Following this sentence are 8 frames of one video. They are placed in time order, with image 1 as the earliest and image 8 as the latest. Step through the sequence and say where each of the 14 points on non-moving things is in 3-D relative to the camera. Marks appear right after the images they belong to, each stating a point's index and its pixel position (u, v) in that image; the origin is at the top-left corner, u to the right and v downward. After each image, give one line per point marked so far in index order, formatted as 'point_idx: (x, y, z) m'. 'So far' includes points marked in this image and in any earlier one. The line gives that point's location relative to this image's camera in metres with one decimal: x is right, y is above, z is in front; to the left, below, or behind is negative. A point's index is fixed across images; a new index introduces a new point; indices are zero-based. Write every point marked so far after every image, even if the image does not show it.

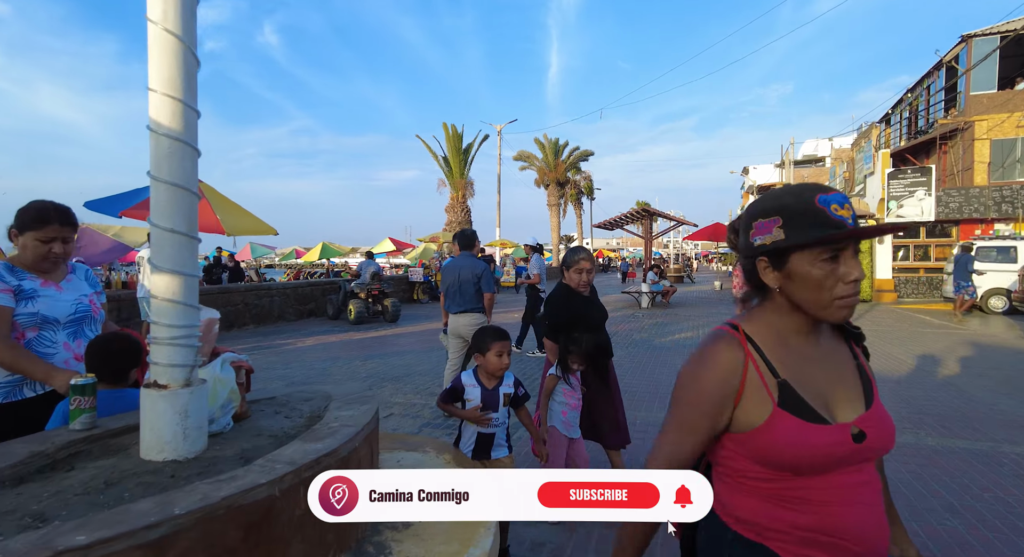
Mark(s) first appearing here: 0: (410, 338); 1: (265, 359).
0: (-1.9, -1.1, +9.9) m
1: (-3.4, -1.1, +7.4) m
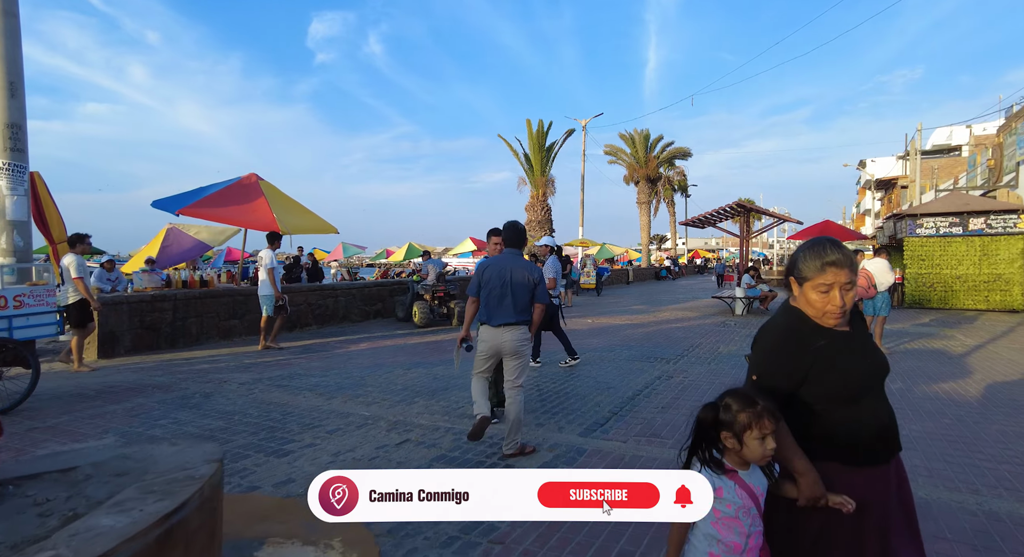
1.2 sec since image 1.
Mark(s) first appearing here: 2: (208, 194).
0: (-0.8, -1.2, +9.3) m
1: (-2.7, -1.1, +7.1) m
2: (-5.1, +1.4, +8.7) m
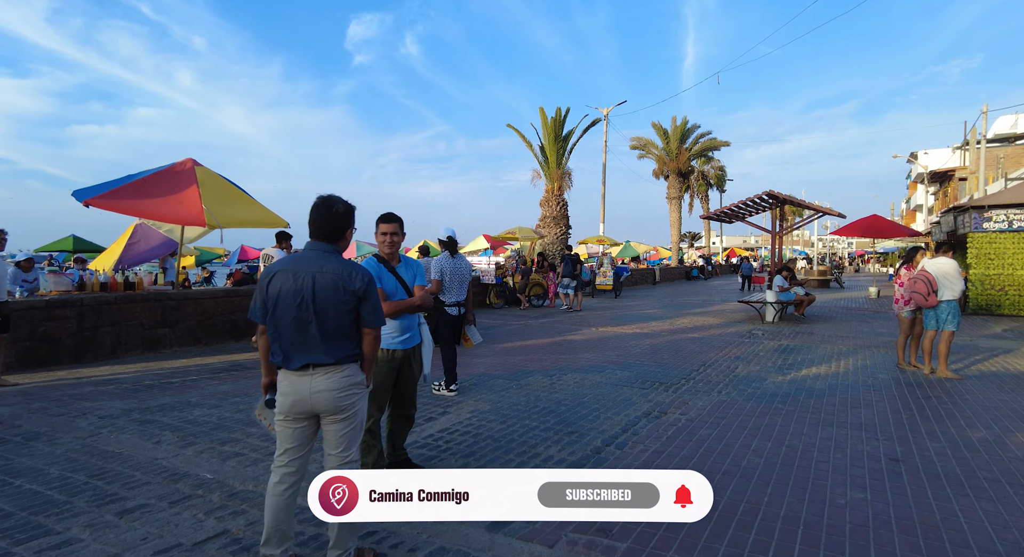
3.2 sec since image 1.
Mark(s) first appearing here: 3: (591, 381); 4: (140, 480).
0: (-1.2, -1.2, +7.9) m
1: (-3.2, -1.2, +5.8) m
2: (-5.5, +1.3, +7.5) m
3: (+1.0, -1.3, +6.6) m
4: (-2.4, -1.3, +3.4) m
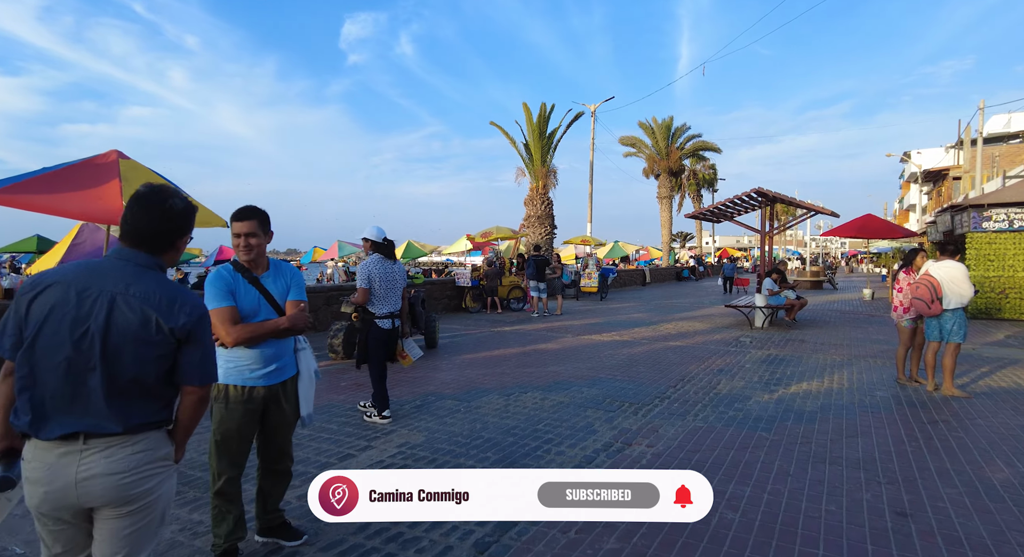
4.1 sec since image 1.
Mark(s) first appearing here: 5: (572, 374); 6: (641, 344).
0: (-1.7, -1.3, +7.1) m
1: (-3.7, -1.2, +5.0) m
2: (-6.0, +1.3, +6.7) m
3: (+0.4, -1.3, +5.8) m
4: (-2.9, -1.4, +2.6) m
5: (+0.8, -1.3, +7.0) m
6: (+2.4, -1.2, +9.7) m
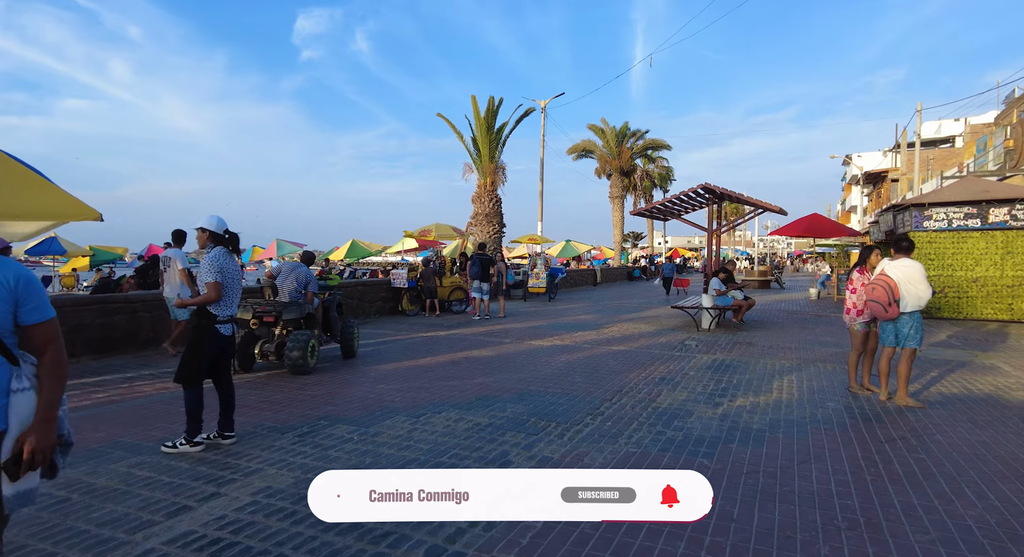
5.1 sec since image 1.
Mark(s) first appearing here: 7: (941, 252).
0: (-2.7, -1.3, +6.1) m
1: (-4.5, -1.3, +3.8) m
2: (-6.9, +1.2, +5.4) m
3: (-0.4, -1.3, +5.0) m
4: (-3.5, -1.4, +1.5) m
5: (-0.2, -1.3, +6.2) m
6: (+1.2, -1.2, +9.0) m
7: (+10.5, +0.7, +13.0) m
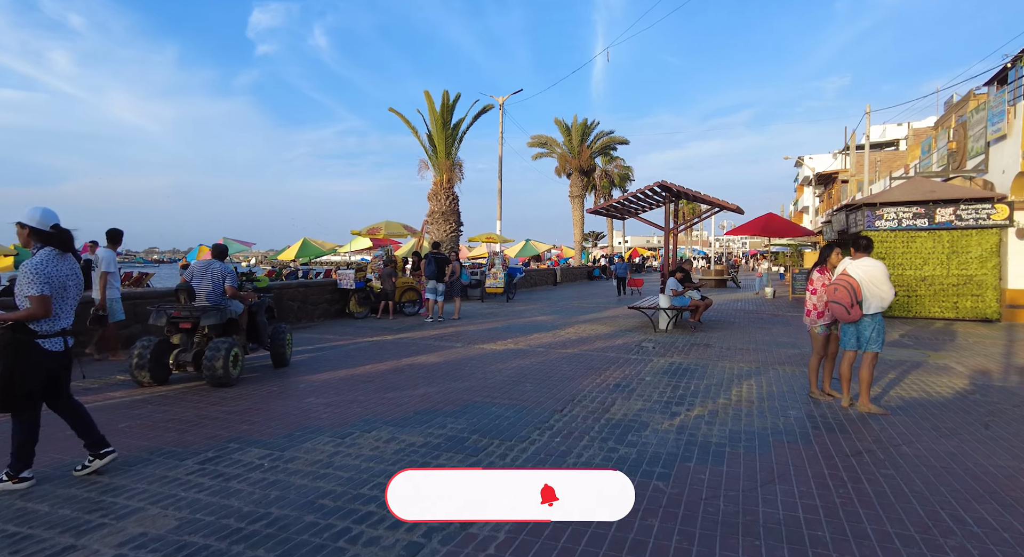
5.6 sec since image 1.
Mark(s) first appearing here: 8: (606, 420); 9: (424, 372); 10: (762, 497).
0: (-3.3, -1.3, +5.4) m
1: (-4.9, -1.3, +3.0) m
2: (-7.5, +1.2, +4.3) m
3: (-0.9, -1.4, +4.4) m
4: (-3.7, -1.4, +0.7) m
5: (-0.8, -1.3, +5.6) m
6: (+0.4, -1.2, +8.6) m
7: (+9.4, +0.7, +13.1) m
8: (+0.9, -1.3, +5.1) m
9: (-1.2, -1.2, +7.0) m
10: (+1.6, -1.4, +3.4) m
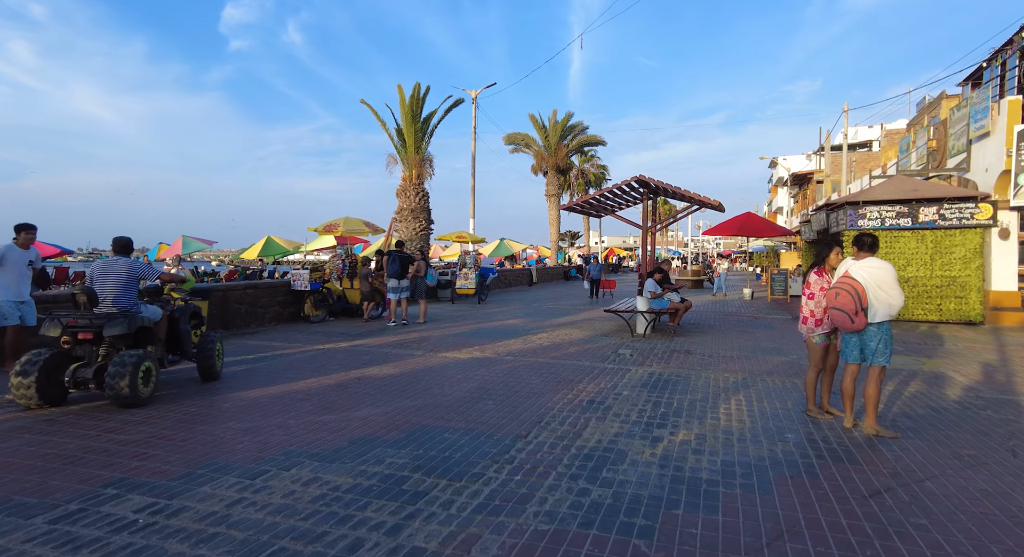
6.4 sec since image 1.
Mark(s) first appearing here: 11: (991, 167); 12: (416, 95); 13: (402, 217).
0: (-3.6, -1.3, +4.4) m
1: (-5.2, -1.3, +2.0) m
2: (-7.8, +1.2, +3.2) m
3: (-1.3, -1.4, +3.6) m
4: (-3.9, -1.4, -0.2) m
5: (-1.1, -1.3, +4.8) m
6: (-0.1, -1.2, +7.8) m
7: (+8.7, +0.7, +12.7) m
8: (+0.5, -1.4, +4.3) m
9: (-1.6, -1.3, +6.2) m
10: (+1.3, -1.4, +2.6) m
11: (+11.0, +2.6, +12.2) m
12: (-3.5, +6.7, +19.3) m
13: (-4.1, +2.3, +19.7) m
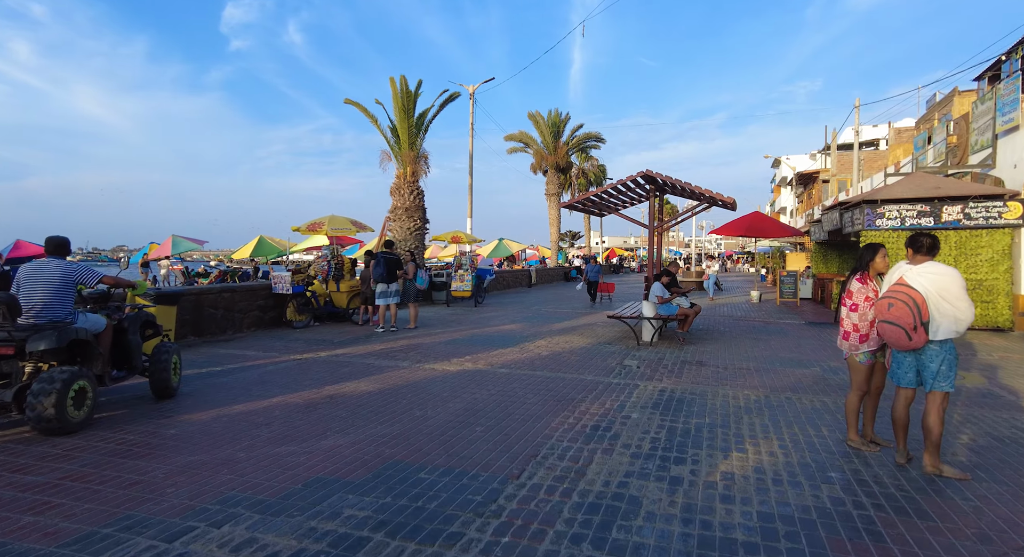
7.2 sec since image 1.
0: (-3.7, -1.4, +3.7) m
1: (-5.3, -1.4, +1.2) m
2: (-7.9, +1.1, +2.5) m
3: (-1.3, -1.4, +2.8) m
4: (-4.0, -1.5, -1.0) m
5: (-1.2, -1.4, +4.1) m
6: (-0.2, -1.3, +7.0) m
7: (+8.6, +0.6, +12.0) m
8: (+0.5, -1.4, +3.5) m
9: (-1.7, -1.3, +5.4) m
10: (+1.2, -1.5, +1.9) m
11: (+11.0, +2.5, +11.5) m
12: (-3.5, +6.6, +18.5) m
13: (-4.2, +2.2, +18.9) m
